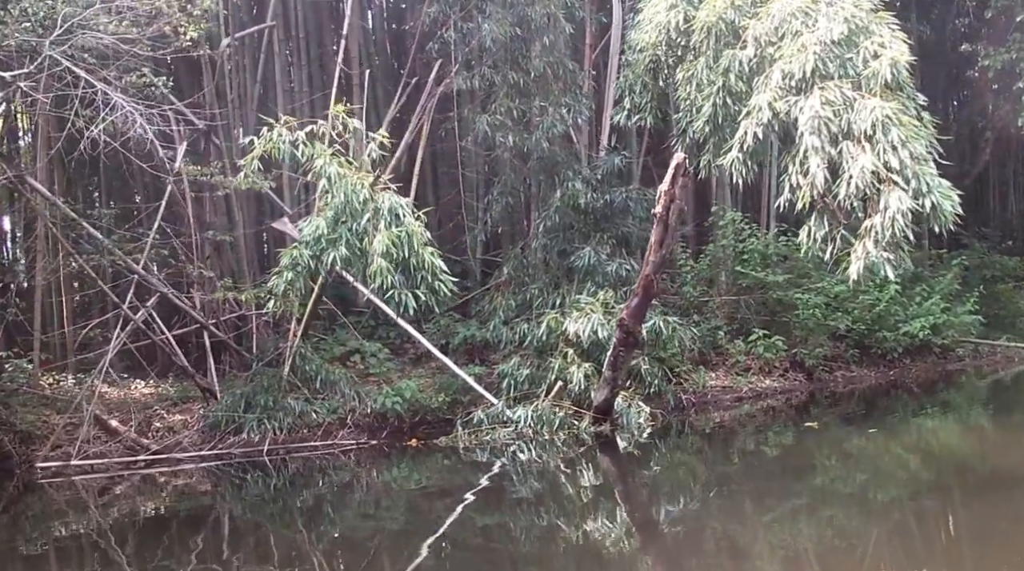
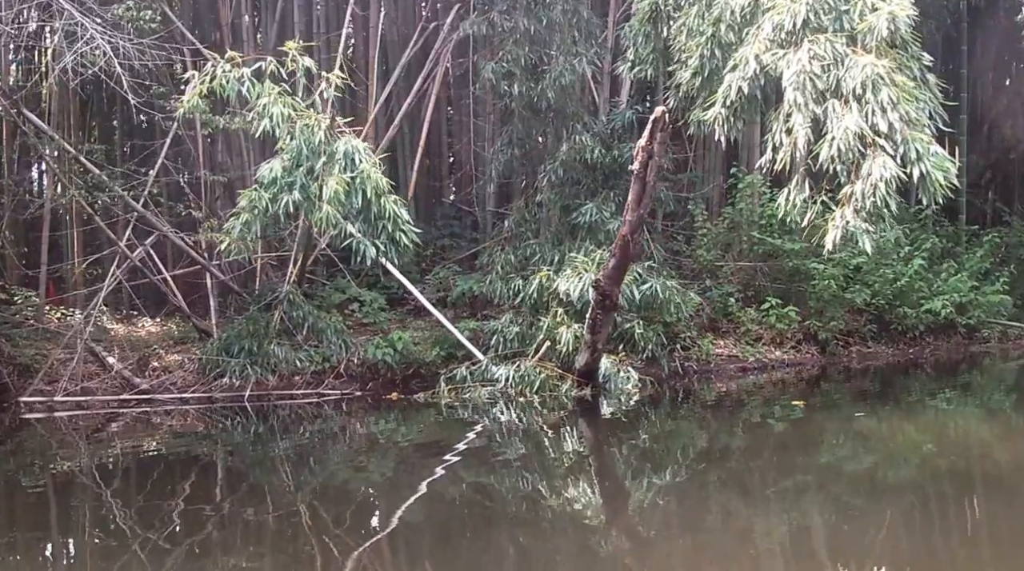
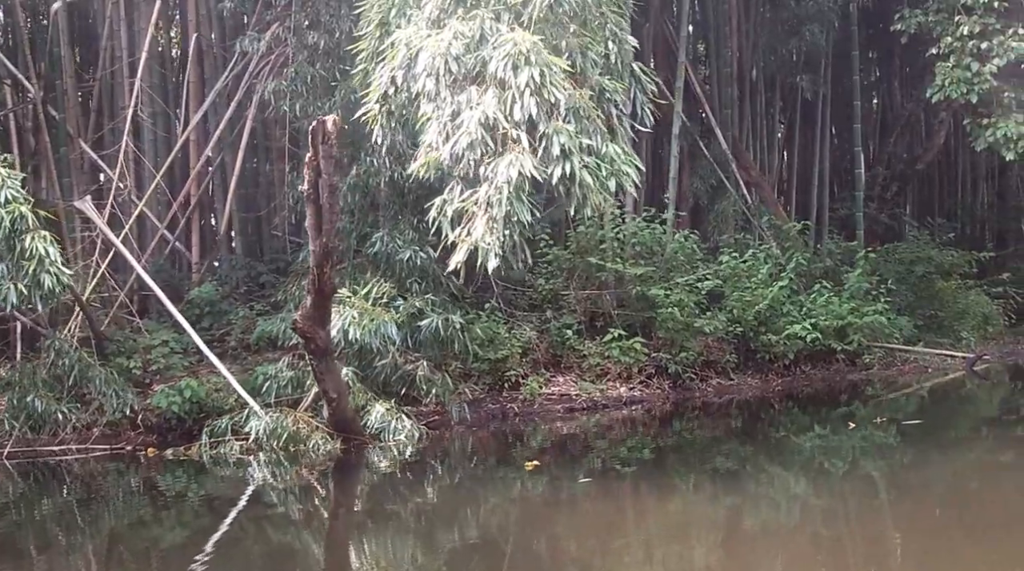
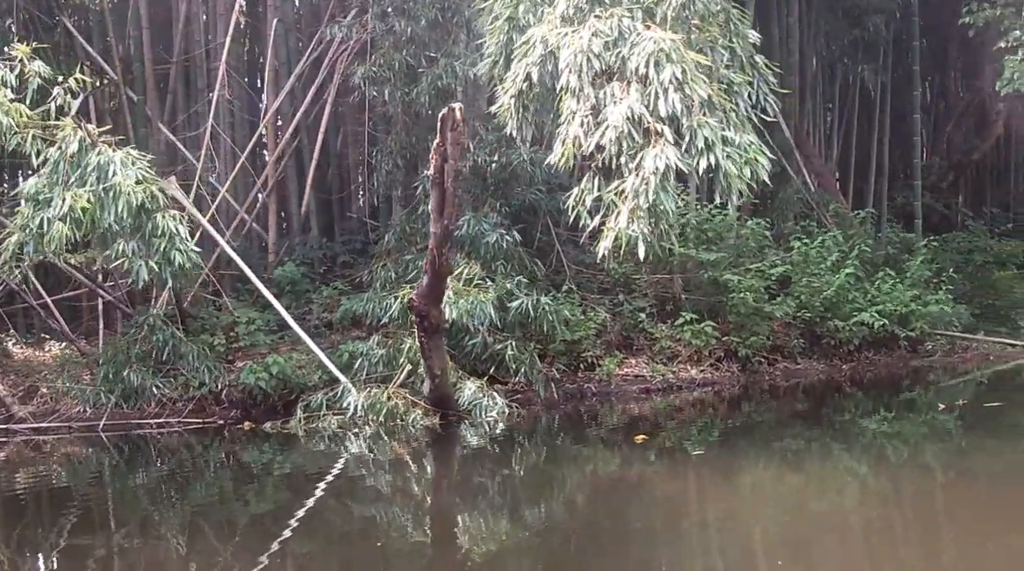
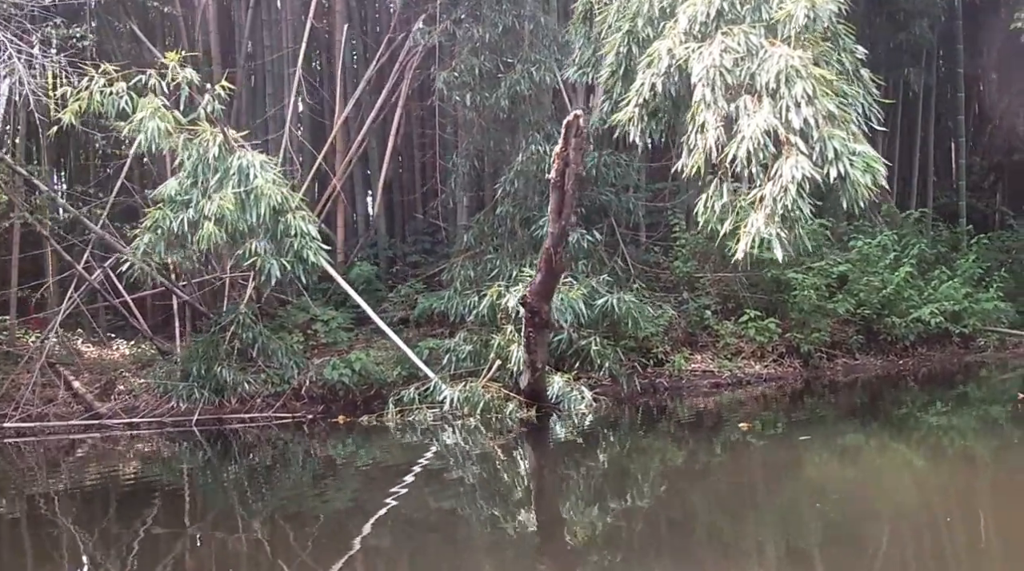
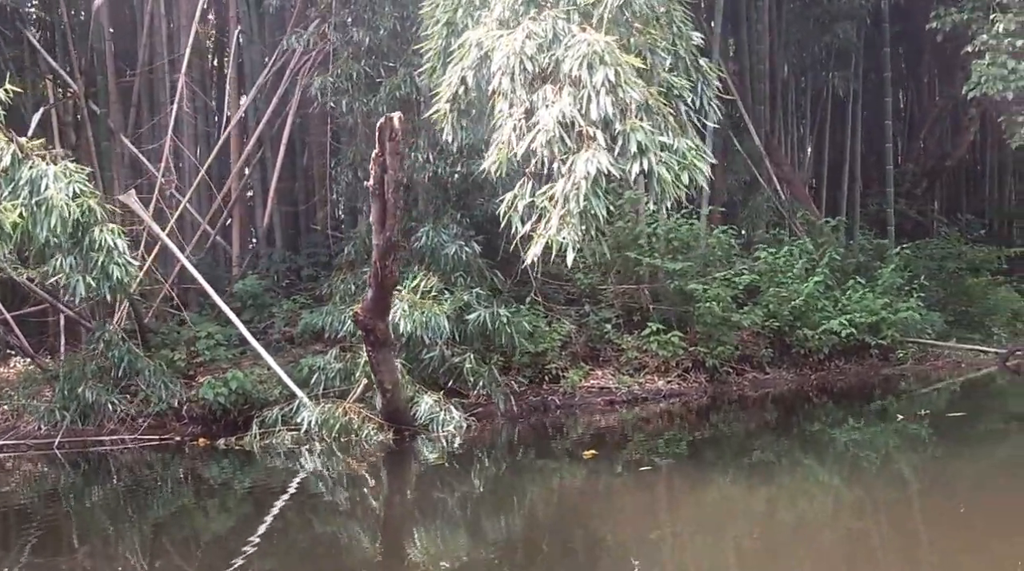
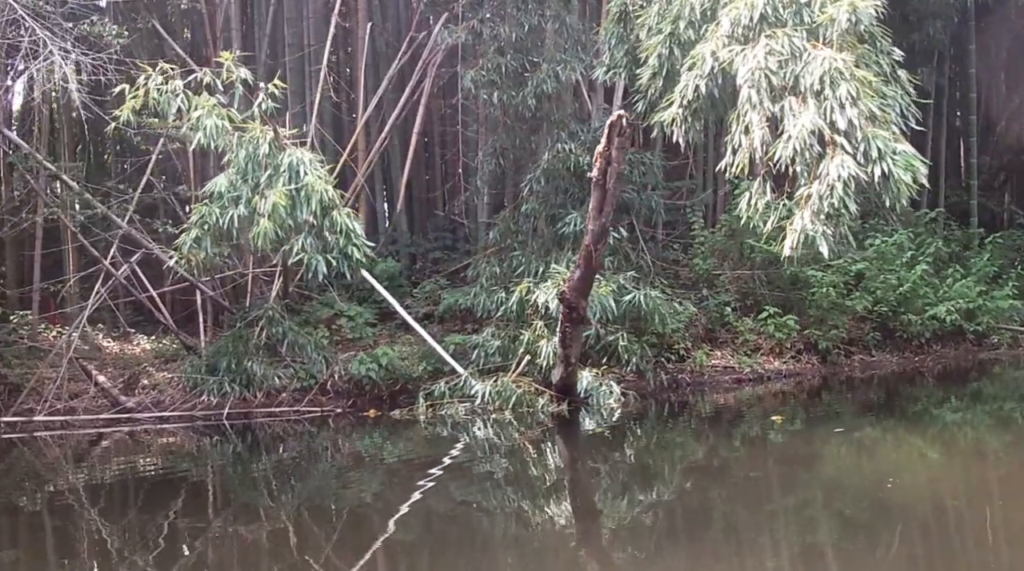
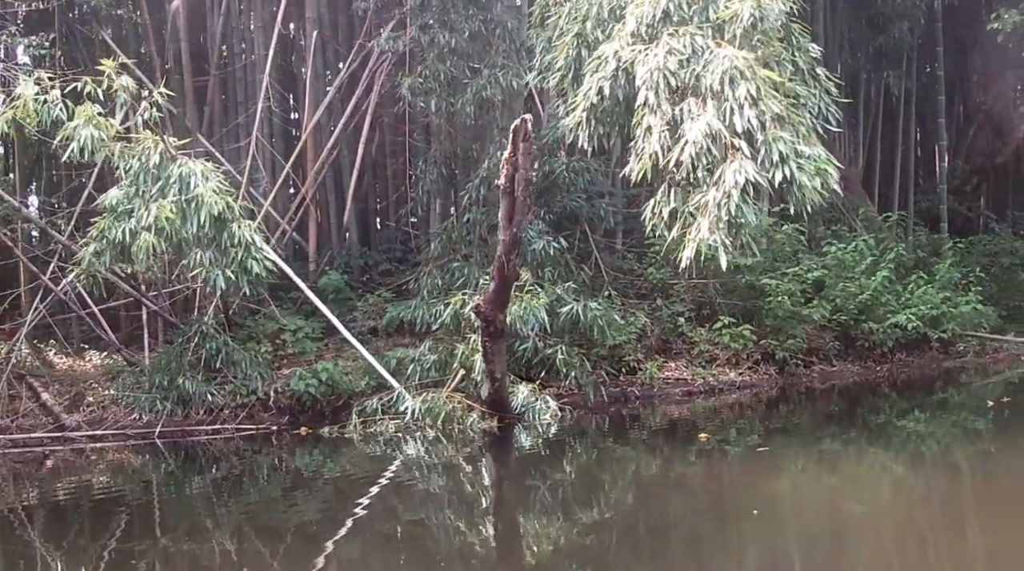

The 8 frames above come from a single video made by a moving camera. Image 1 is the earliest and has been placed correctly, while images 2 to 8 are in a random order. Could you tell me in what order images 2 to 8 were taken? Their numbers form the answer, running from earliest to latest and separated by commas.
2, 7, 5, 8, 4, 6, 3
